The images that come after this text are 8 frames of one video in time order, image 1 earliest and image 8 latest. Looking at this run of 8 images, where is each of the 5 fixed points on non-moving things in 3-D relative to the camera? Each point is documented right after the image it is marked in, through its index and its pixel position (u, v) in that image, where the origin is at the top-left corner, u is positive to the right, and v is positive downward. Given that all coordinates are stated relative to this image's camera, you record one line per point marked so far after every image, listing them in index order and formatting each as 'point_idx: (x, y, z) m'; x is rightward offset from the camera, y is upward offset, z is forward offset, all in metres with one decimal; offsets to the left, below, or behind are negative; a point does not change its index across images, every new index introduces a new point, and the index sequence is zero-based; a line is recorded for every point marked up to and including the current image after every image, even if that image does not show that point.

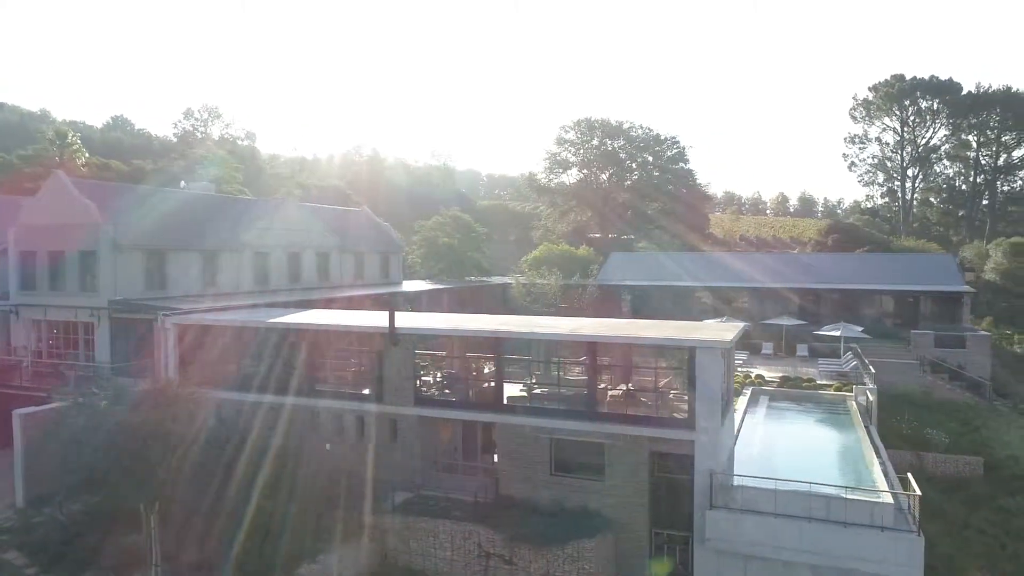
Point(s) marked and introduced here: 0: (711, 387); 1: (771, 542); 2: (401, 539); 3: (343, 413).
0: (+4.5, -2.2, +16.2) m
1: (+5.7, -5.5, +15.6) m
2: (-2.7, -5.9, +17.1) m
3: (-4.5, -3.4, +19.7) m
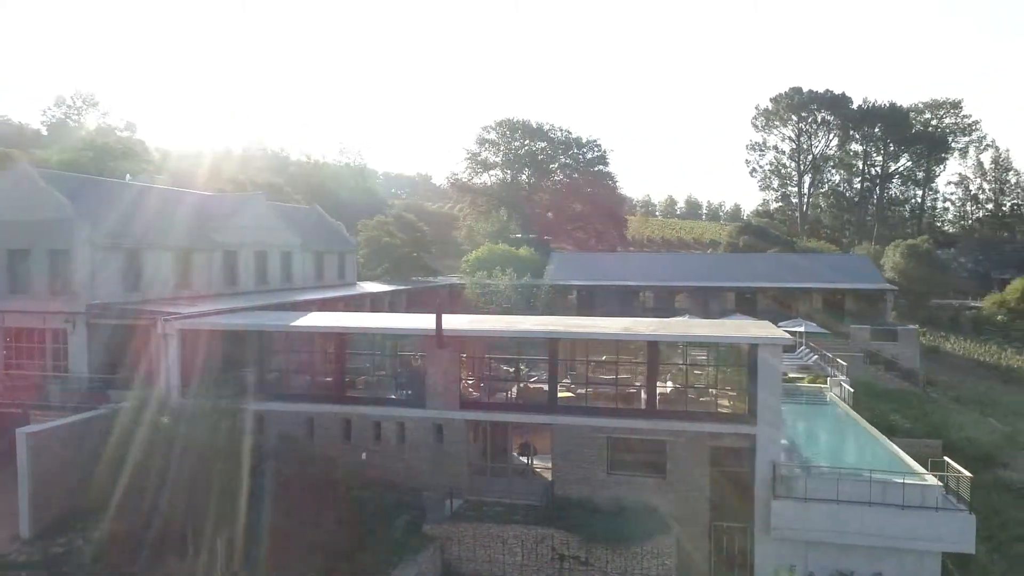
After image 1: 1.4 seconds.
0: (+6.1, -2.2, +16.9) m
1: (+7.4, -5.5, +16.4) m
2: (-1.1, -5.9, +16.6) m
3: (-3.4, -3.4, +18.8) m
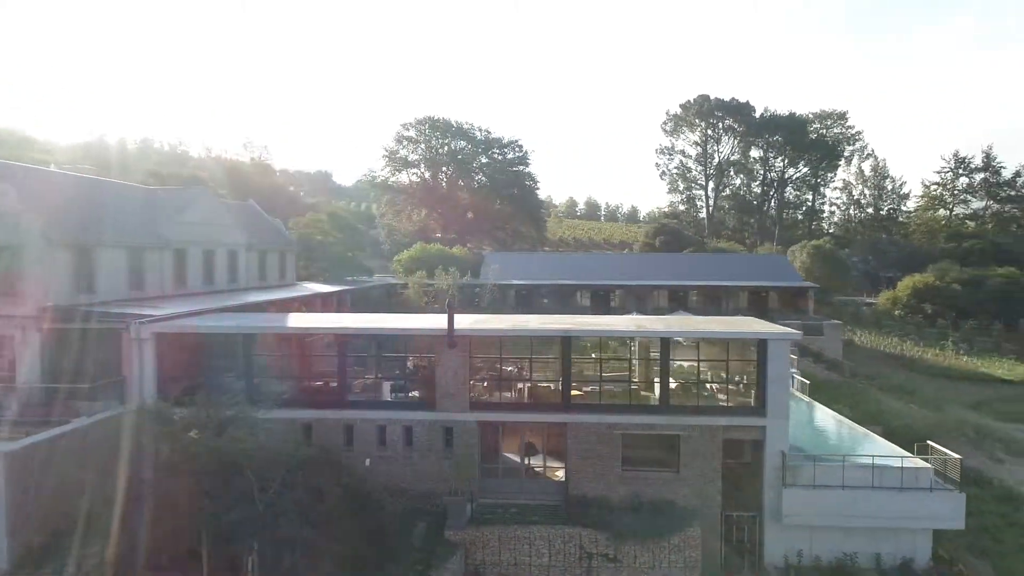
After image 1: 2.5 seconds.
0: (+6.5, -2.1, +17.5) m
1: (+7.9, -5.4, +17.3) m
2: (-0.5, -5.9, +16.2) m
3: (-3.1, -3.4, +18.1) m
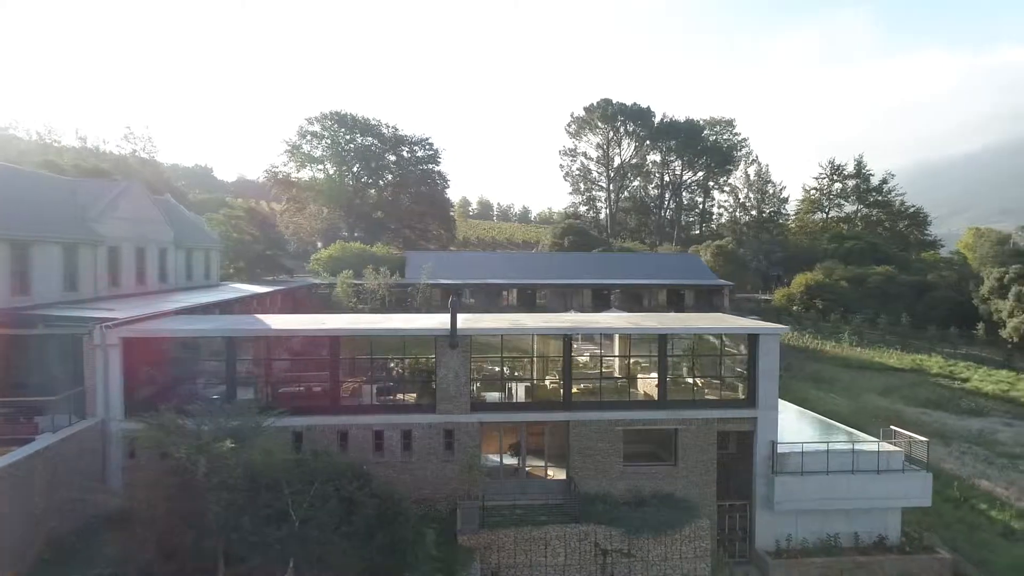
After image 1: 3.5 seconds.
0: (+6.6, -2.0, +18.3) m
1: (+8.0, -5.3, +18.4) m
2: (-0.2, -5.8, +15.9) m
3: (-3.0, -3.3, +17.4) m
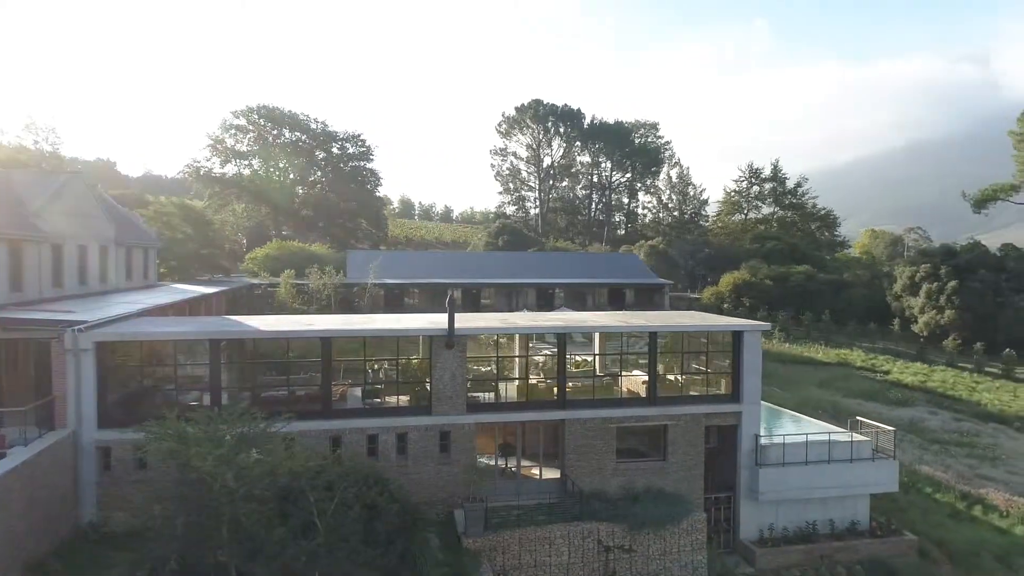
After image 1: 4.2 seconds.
0: (+6.3, -2.0, +19.0) m
1: (+7.7, -5.2, +19.1) m
2: (-0.1, -5.8, +15.8) m
3: (-3.1, -3.3, +16.9) m
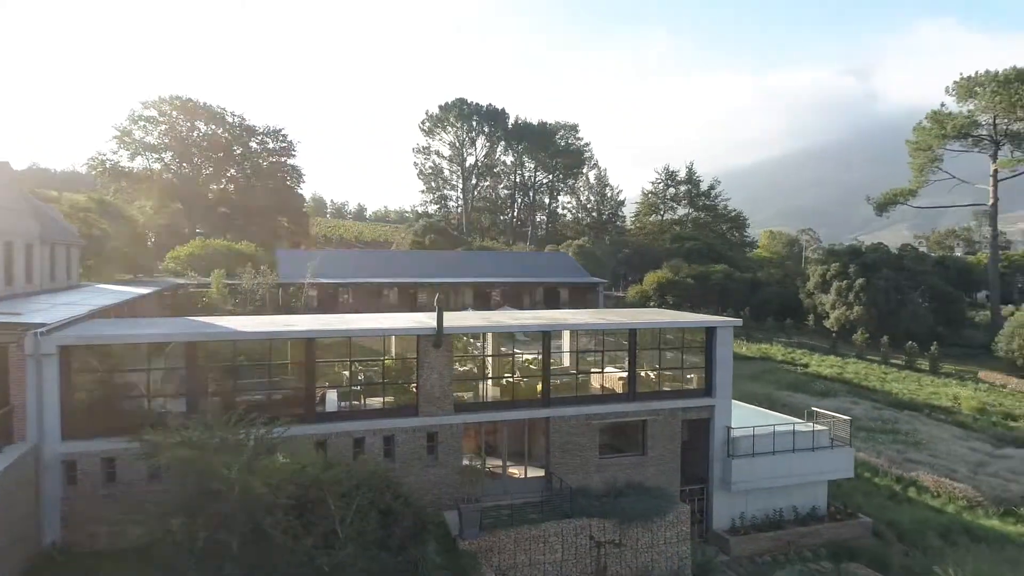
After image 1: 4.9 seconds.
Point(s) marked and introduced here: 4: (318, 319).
0: (+5.8, -1.9, +19.6) m
1: (+7.2, -5.1, +20.0) m
2: (-0.2, -5.8, +15.7) m
3: (-3.3, -3.3, +16.4) m
4: (-4.7, -0.8, +17.6) m
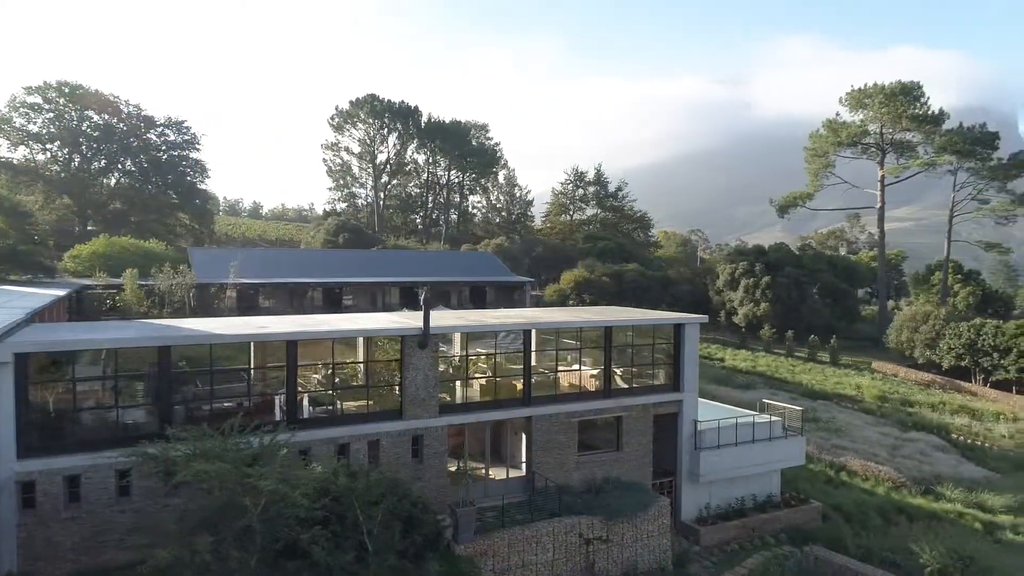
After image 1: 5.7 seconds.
0: (+5.0, -1.8, +20.2) m
1: (+6.4, -5.1, +20.7) m
2: (-0.3, -5.7, +15.4) m
3: (-3.5, -3.3, +15.7) m
4: (-5.1, -0.8, +16.7) m
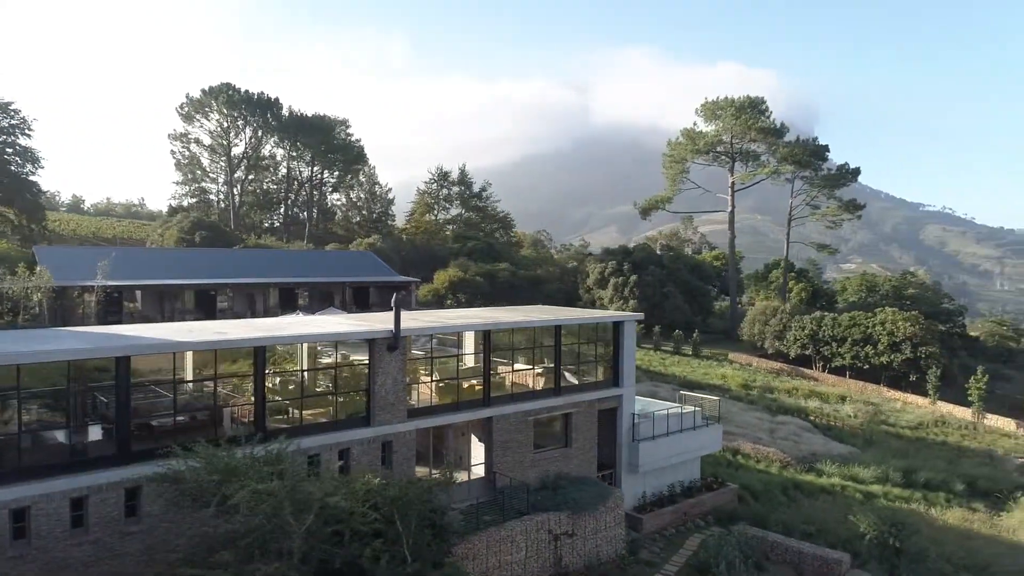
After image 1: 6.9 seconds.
0: (+3.4, -1.8, +21.1) m
1: (+4.7, -5.0, +21.9) m
2: (-0.7, -5.8, +15.3) m
3: (-3.9, -3.3, +14.9) m
4: (-5.7, -0.8, +15.5) m
